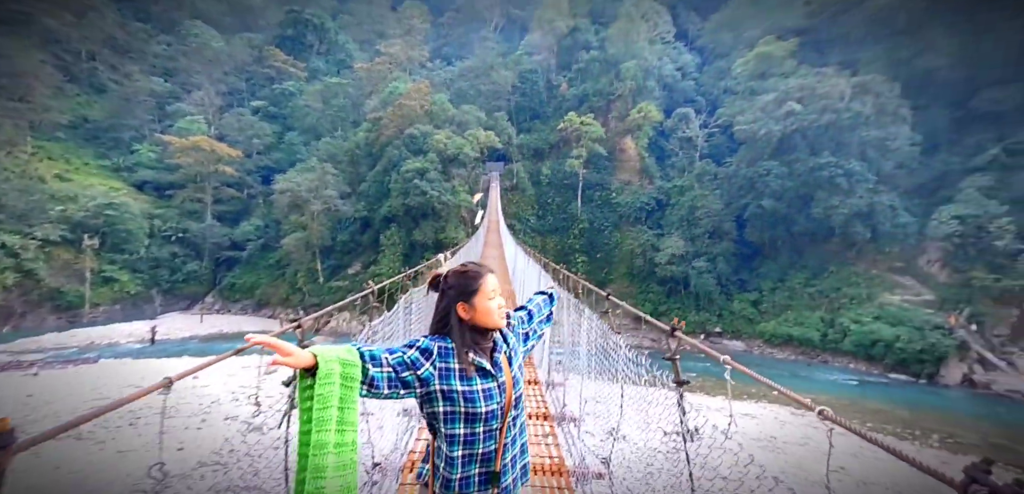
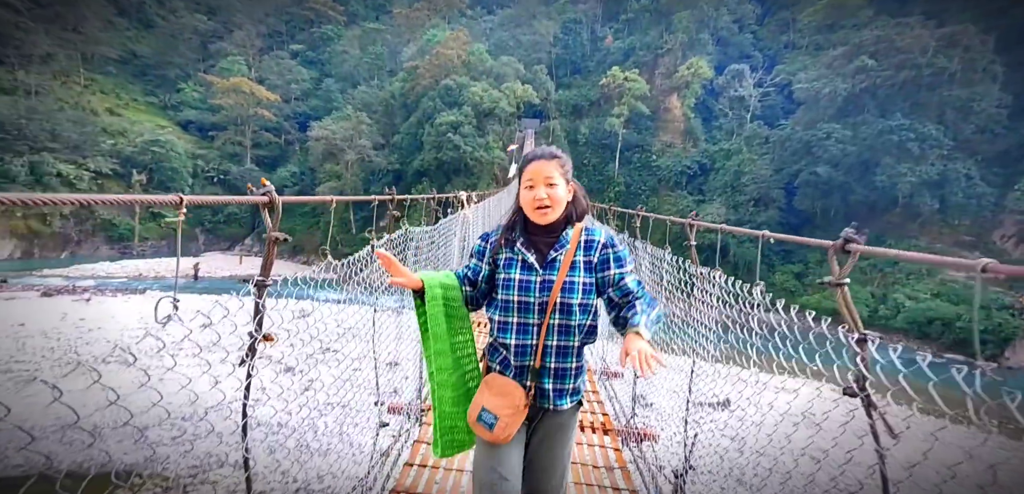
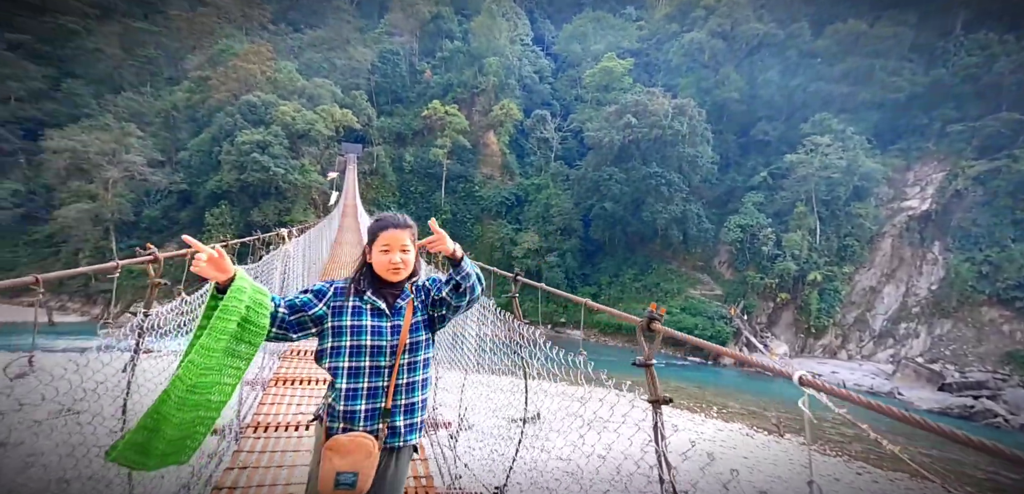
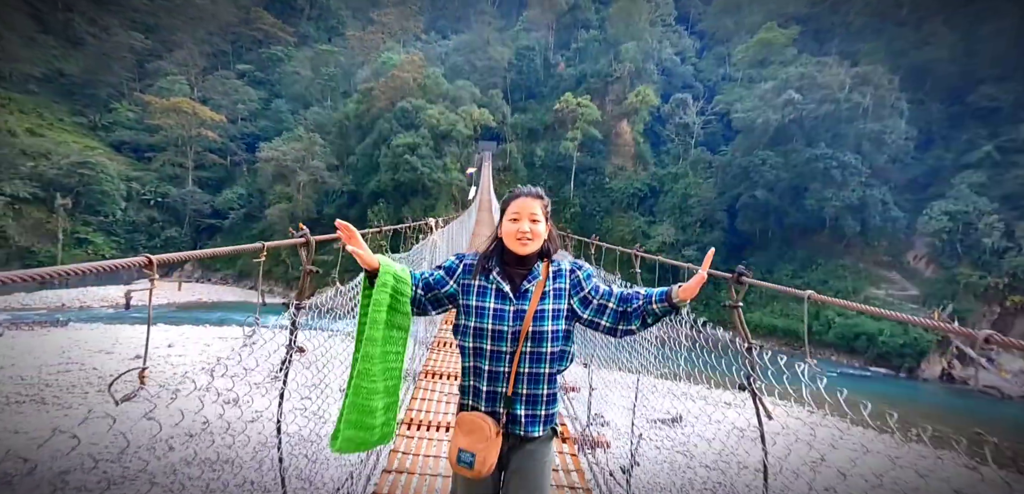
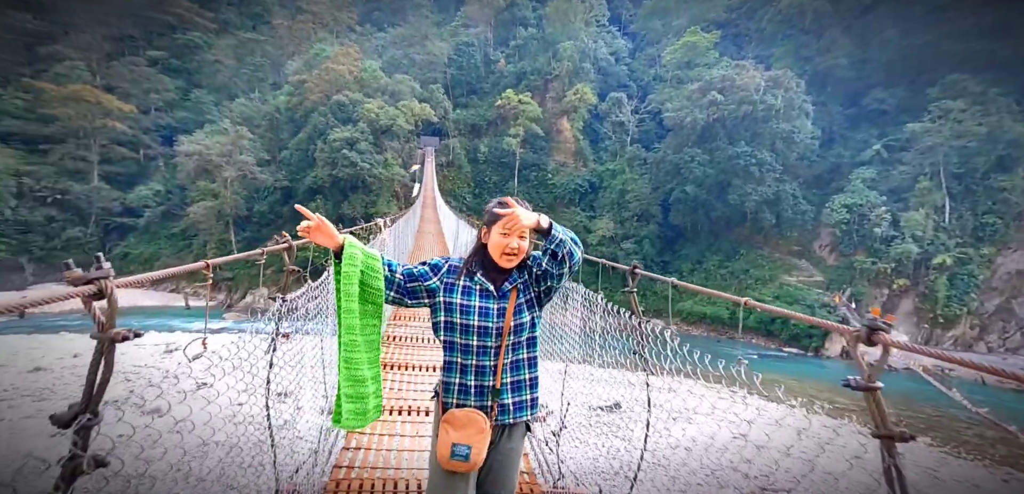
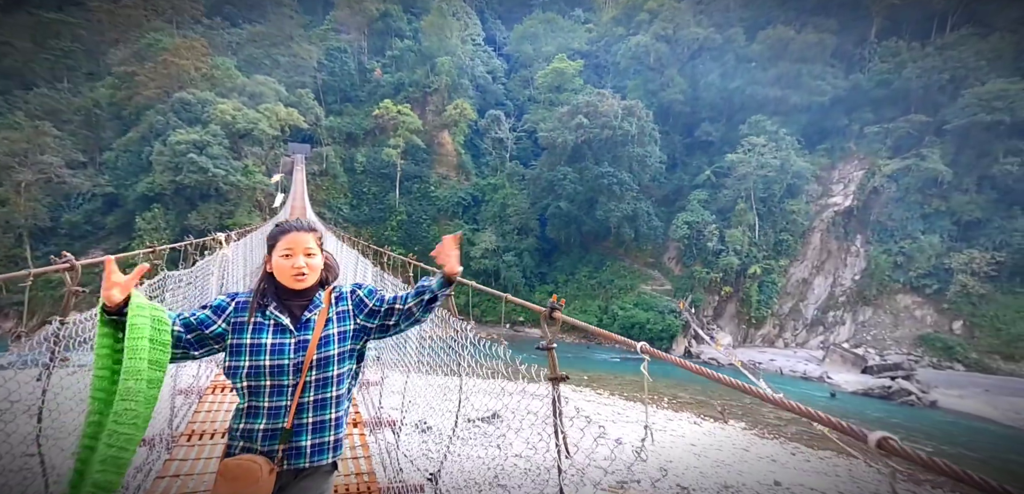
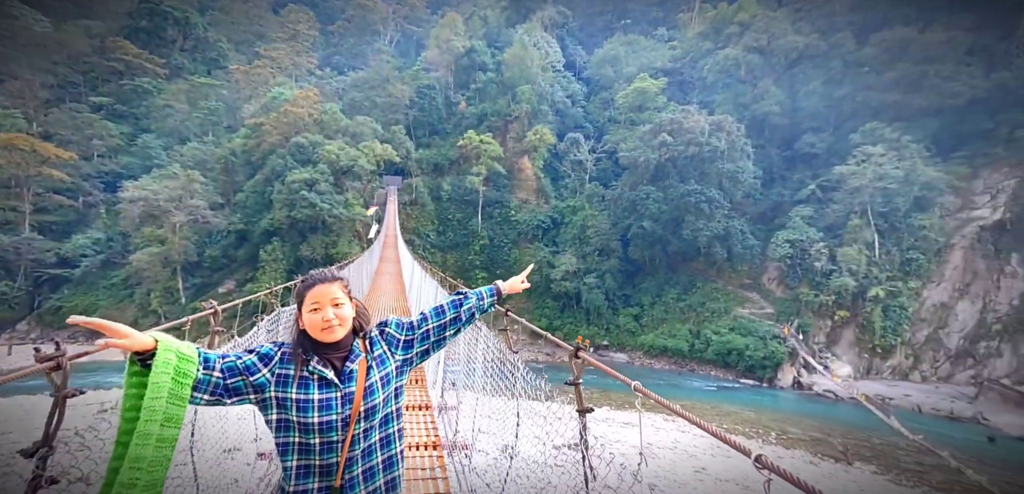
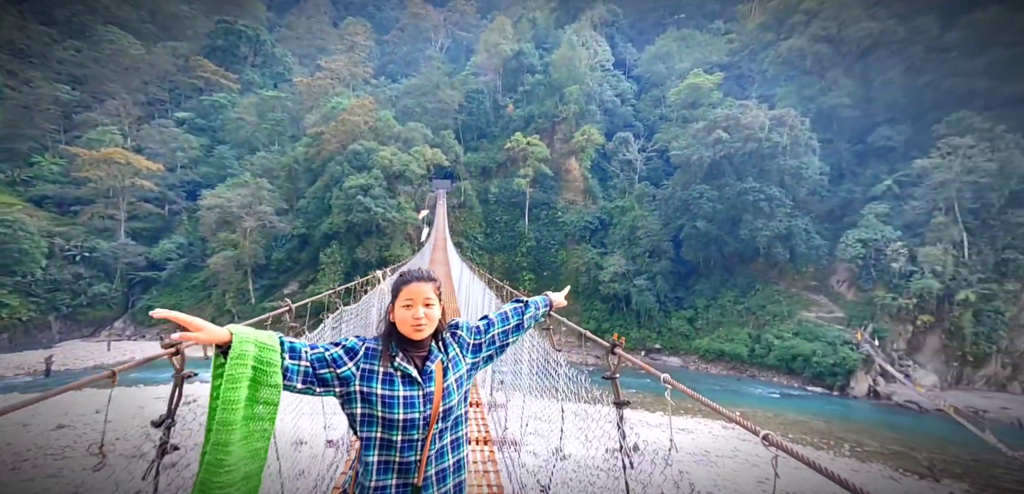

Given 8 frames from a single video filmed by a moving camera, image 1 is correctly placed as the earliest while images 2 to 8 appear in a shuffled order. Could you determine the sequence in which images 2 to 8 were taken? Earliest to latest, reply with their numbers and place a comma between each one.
8, 7, 6, 3, 5, 4, 2
